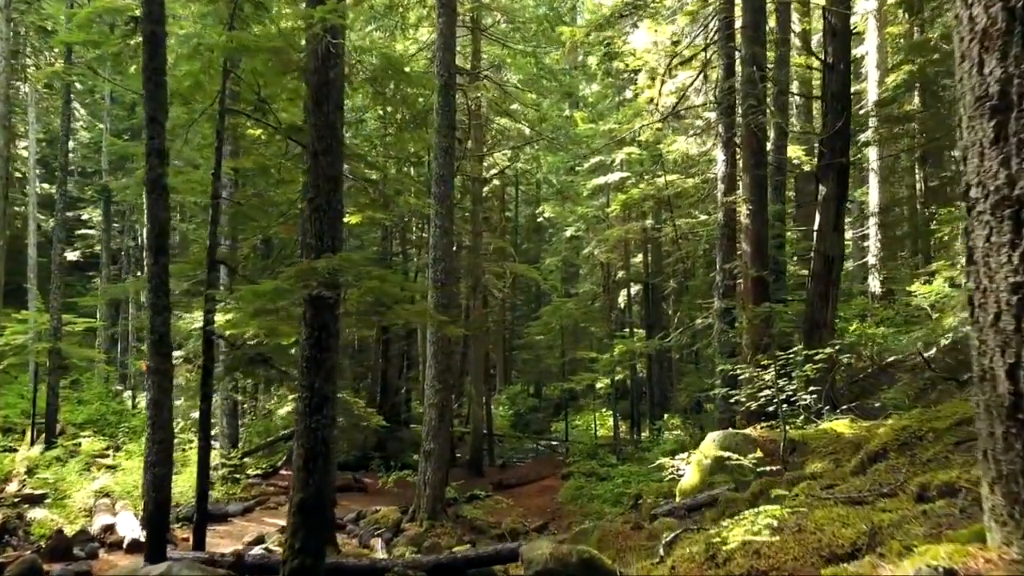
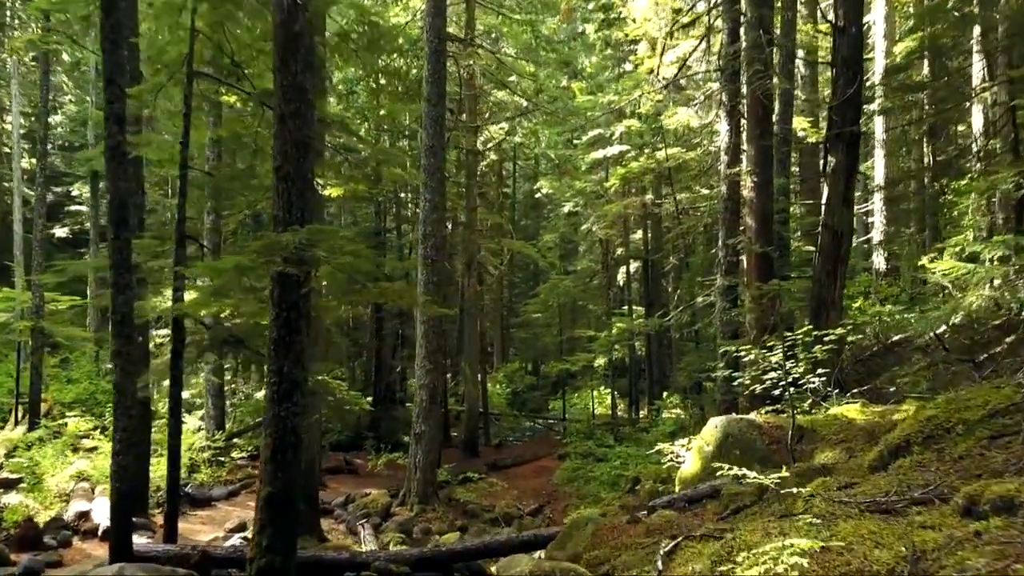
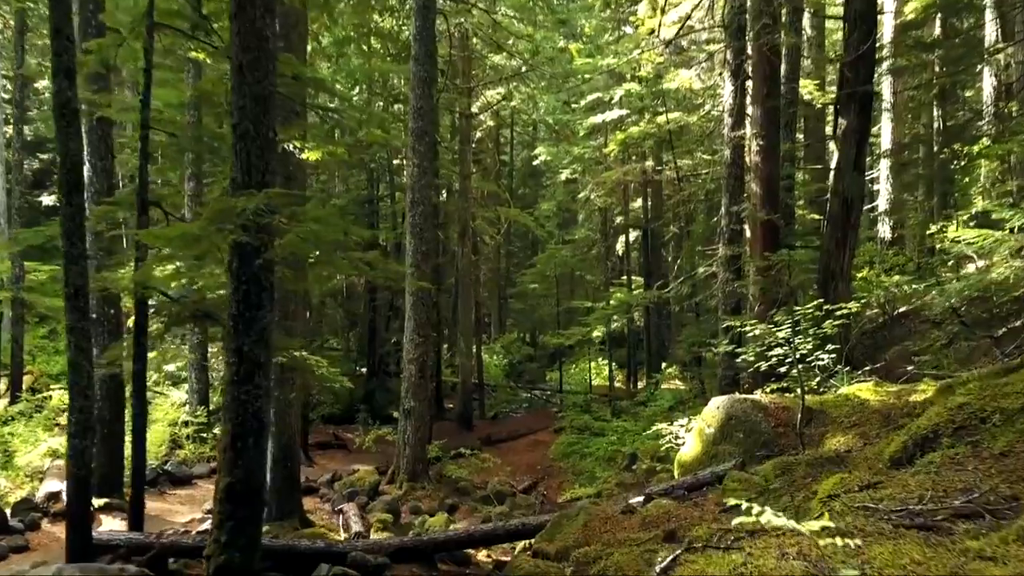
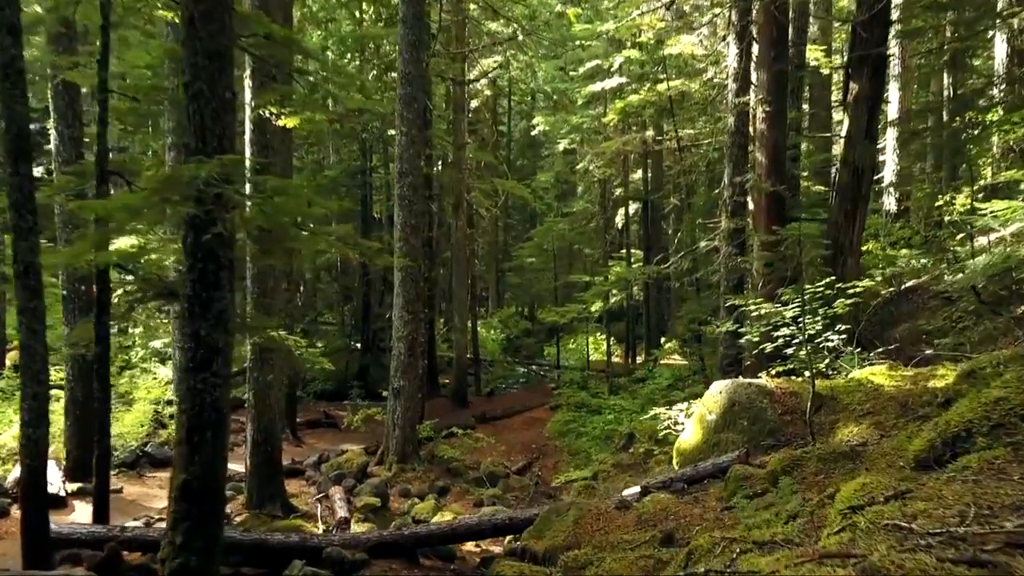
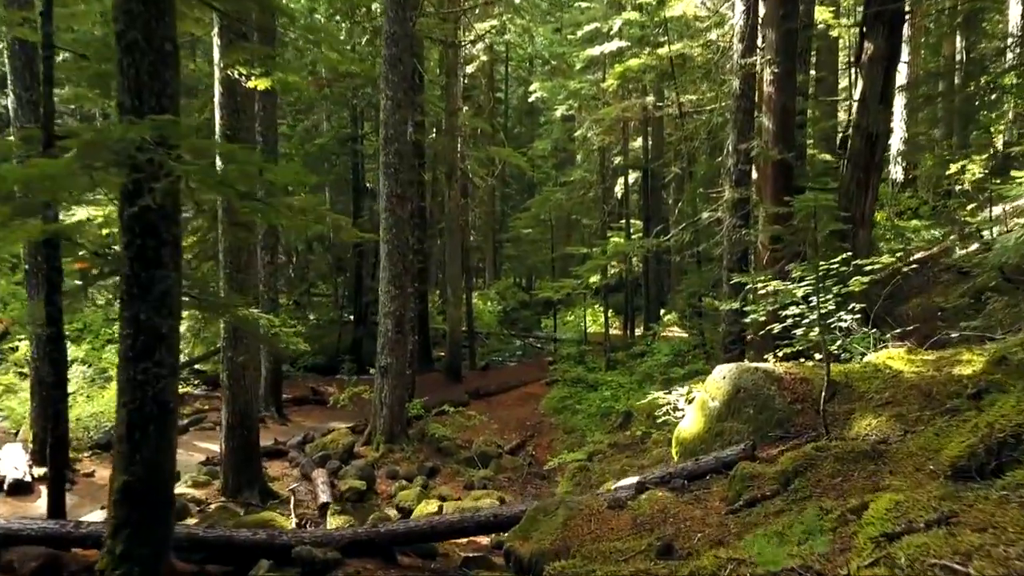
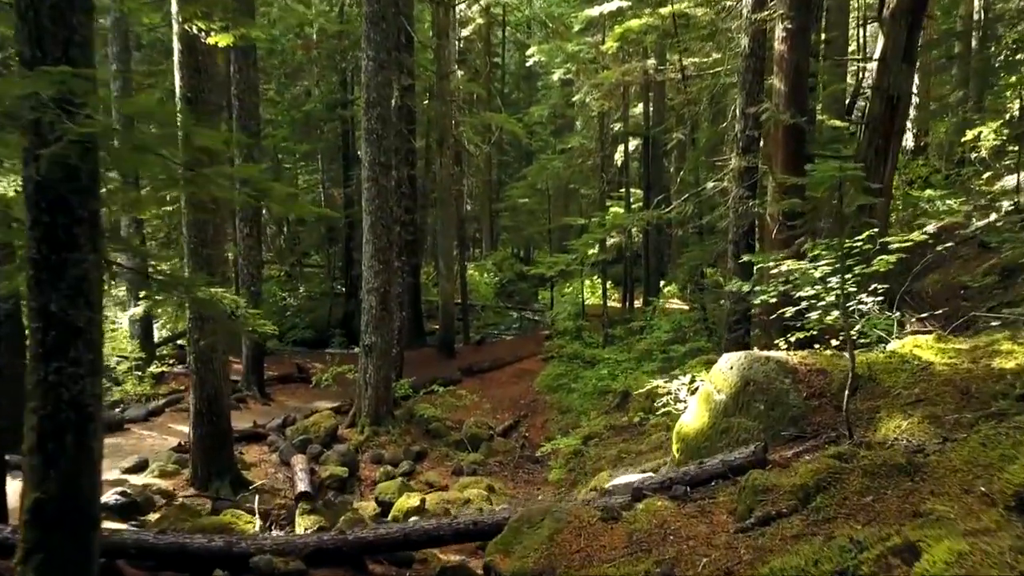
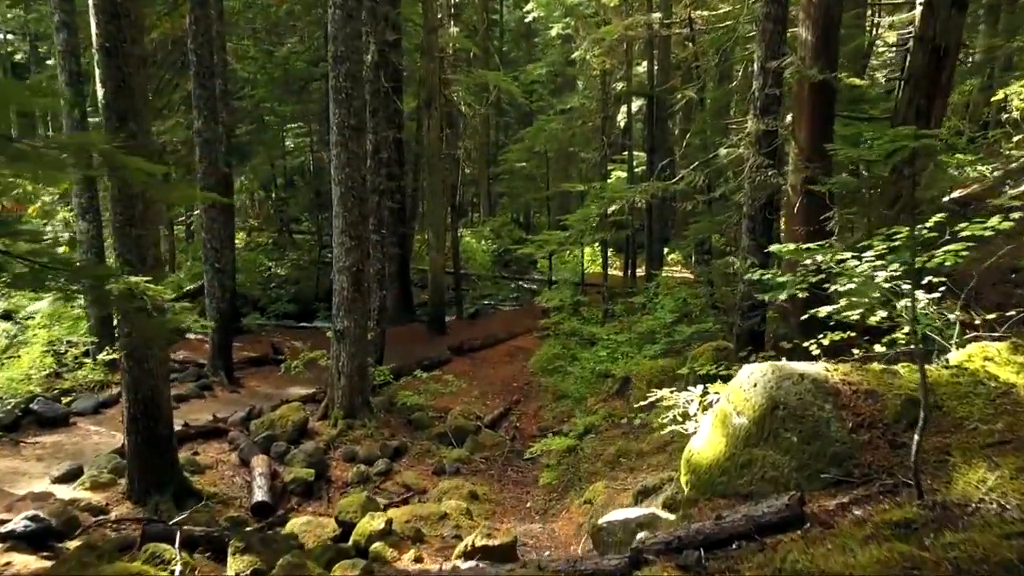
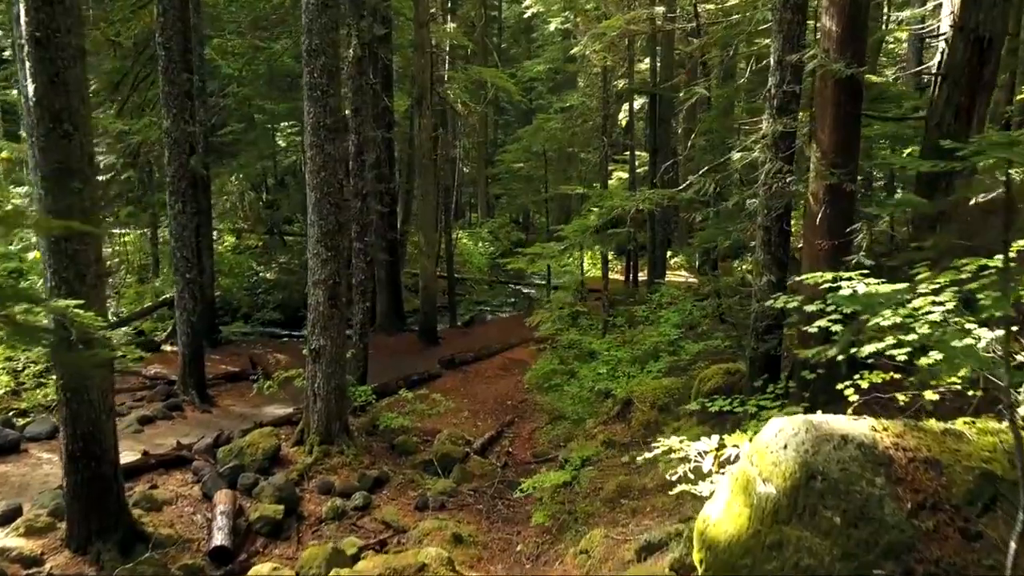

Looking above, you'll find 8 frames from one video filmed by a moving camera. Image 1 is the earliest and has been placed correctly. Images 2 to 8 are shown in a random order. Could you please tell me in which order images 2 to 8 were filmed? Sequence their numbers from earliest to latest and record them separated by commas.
2, 3, 4, 5, 6, 7, 8
